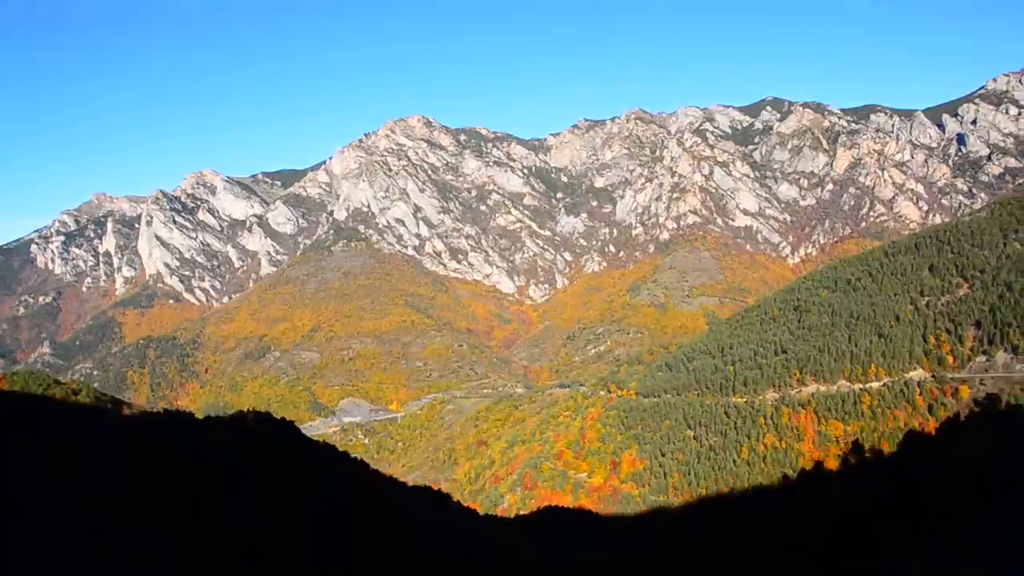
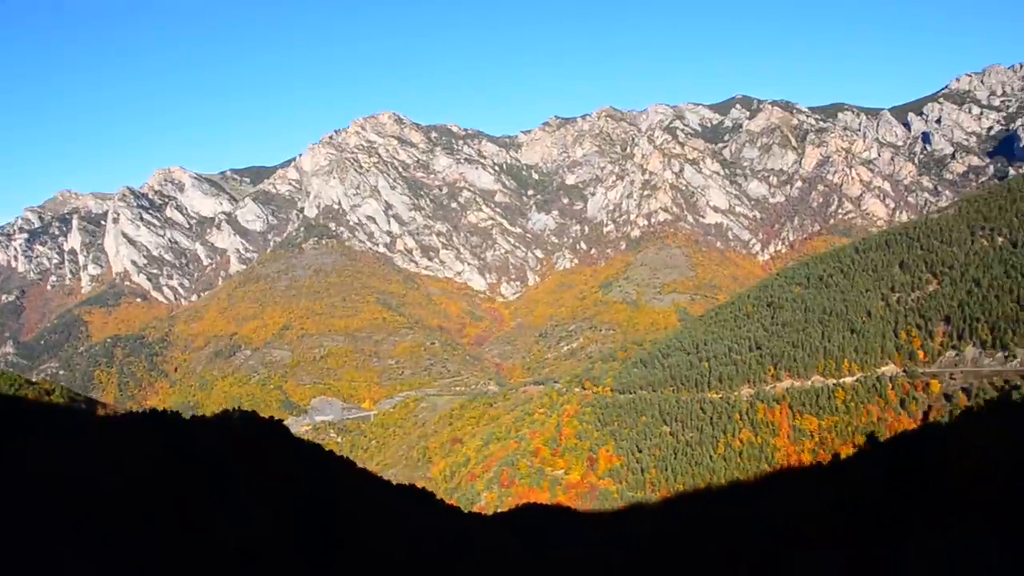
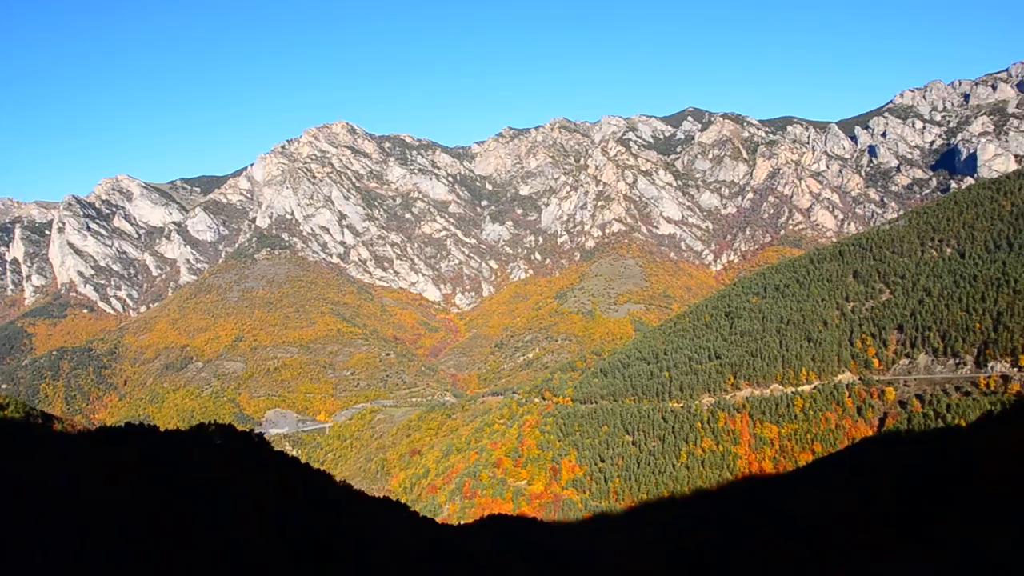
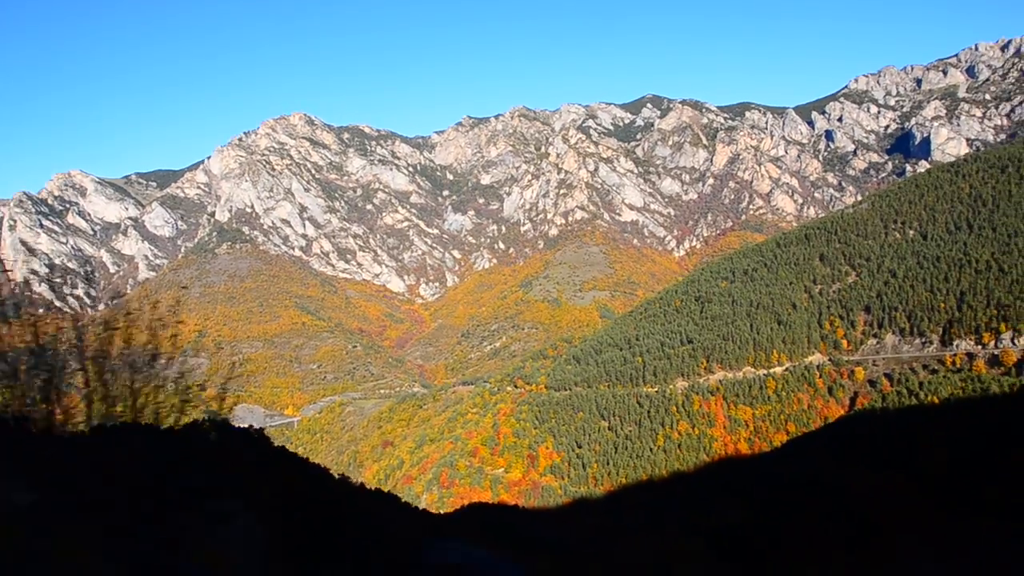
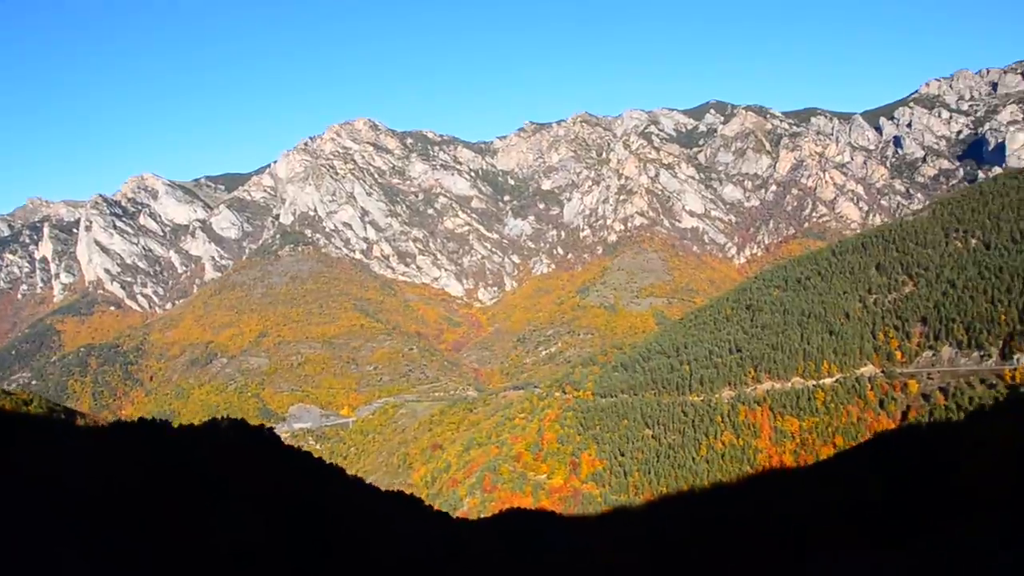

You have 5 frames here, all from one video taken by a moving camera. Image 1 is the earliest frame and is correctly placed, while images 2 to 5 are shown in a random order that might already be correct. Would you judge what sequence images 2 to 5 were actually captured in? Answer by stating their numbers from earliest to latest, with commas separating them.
2, 5, 3, 4
